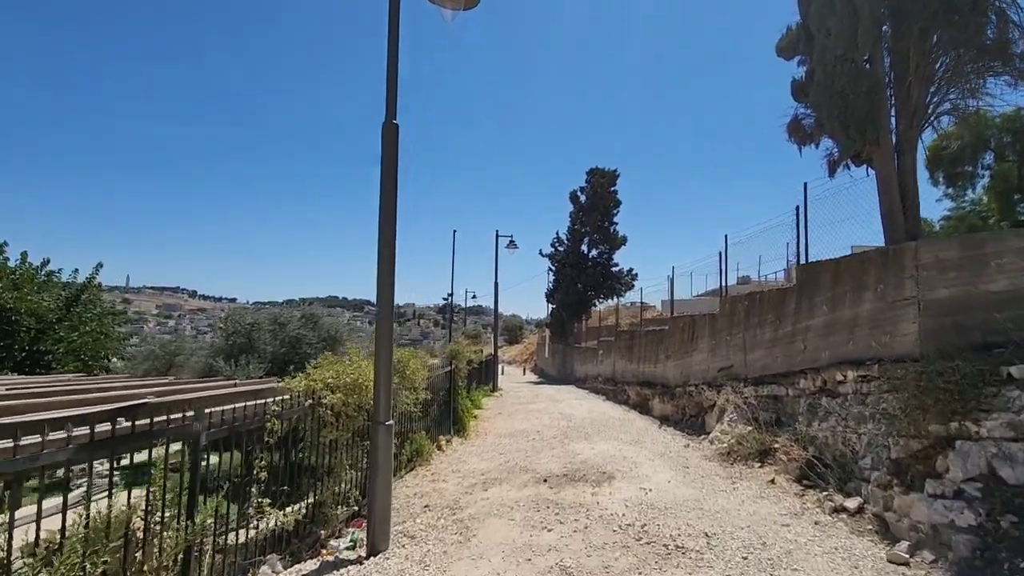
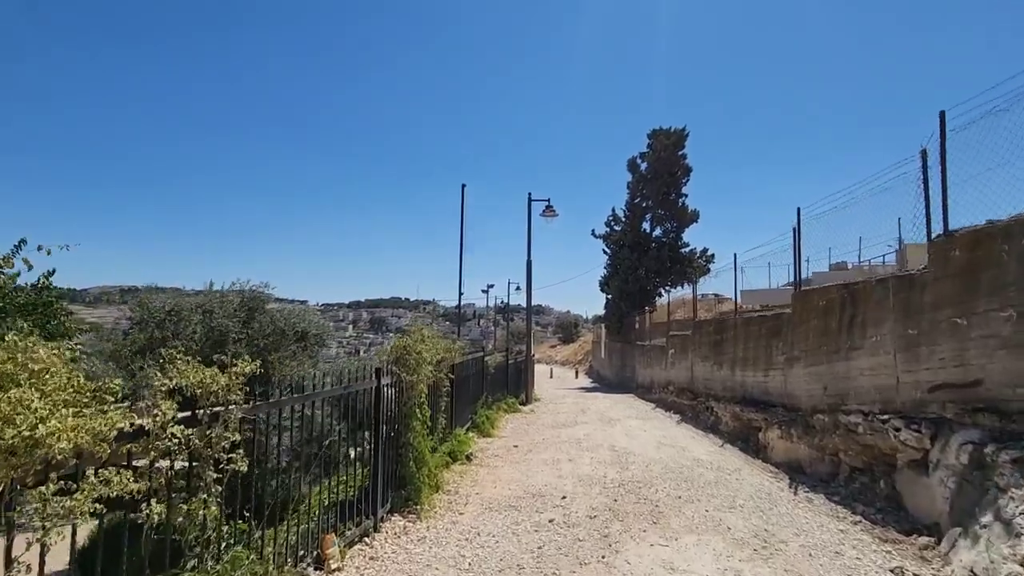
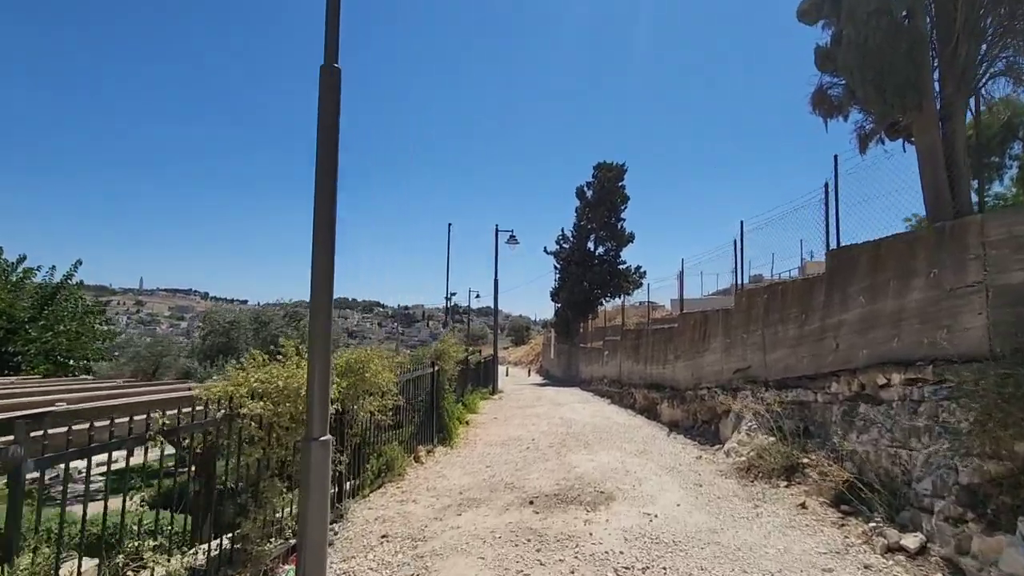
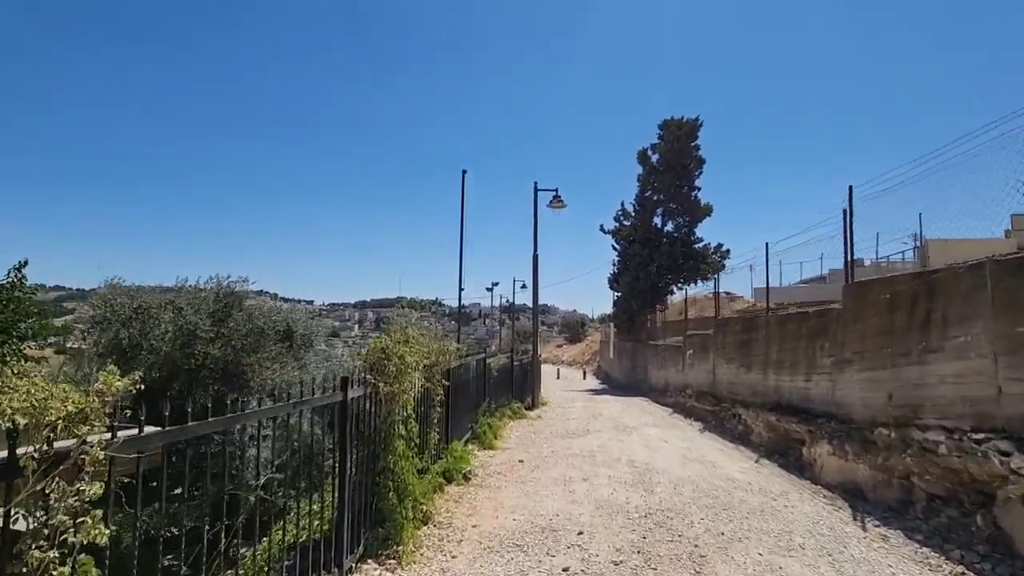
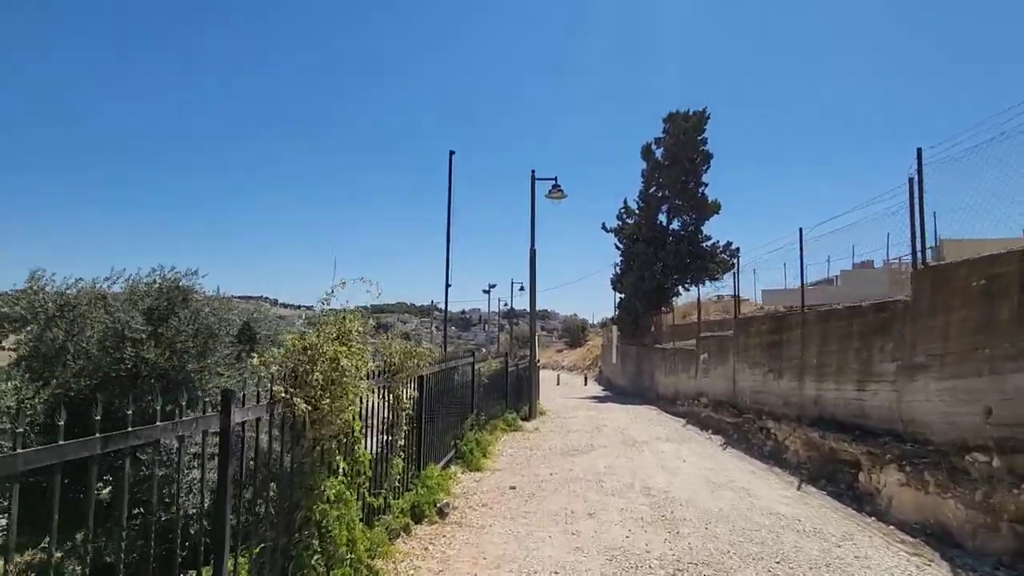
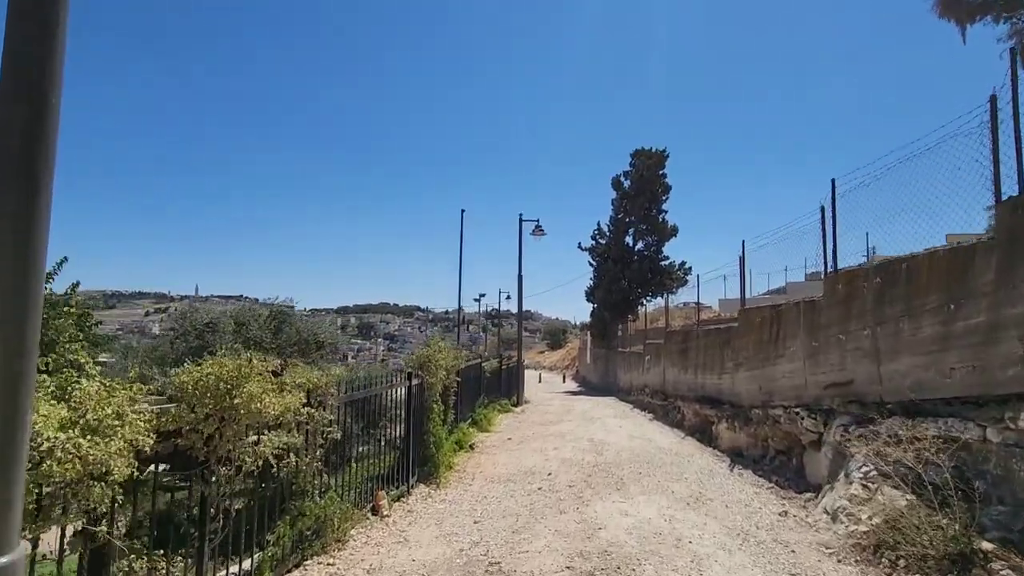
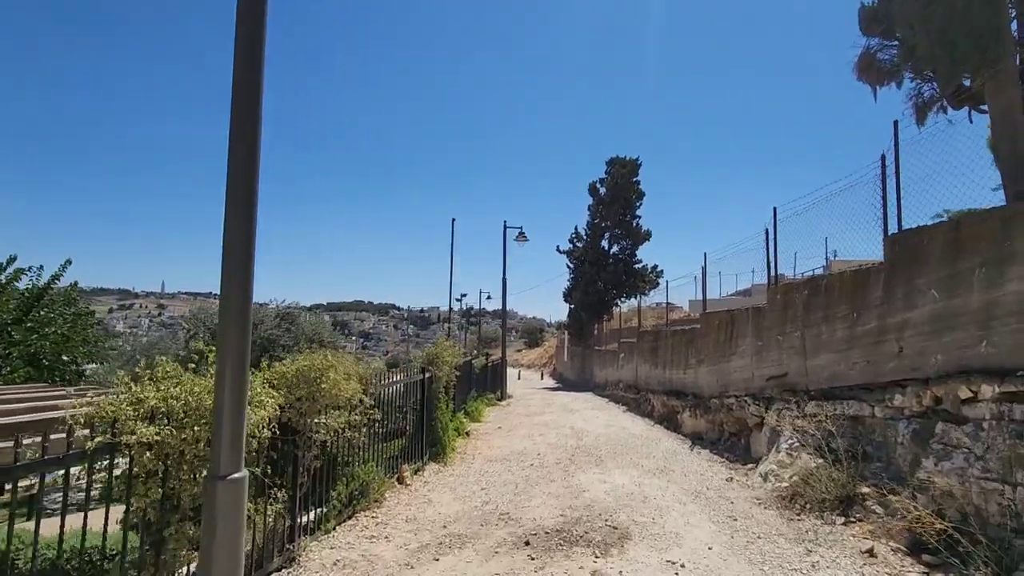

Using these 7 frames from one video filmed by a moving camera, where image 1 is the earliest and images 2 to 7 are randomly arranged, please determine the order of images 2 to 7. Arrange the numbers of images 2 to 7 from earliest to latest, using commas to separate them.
3, 7, 6, 2, 4, 5
